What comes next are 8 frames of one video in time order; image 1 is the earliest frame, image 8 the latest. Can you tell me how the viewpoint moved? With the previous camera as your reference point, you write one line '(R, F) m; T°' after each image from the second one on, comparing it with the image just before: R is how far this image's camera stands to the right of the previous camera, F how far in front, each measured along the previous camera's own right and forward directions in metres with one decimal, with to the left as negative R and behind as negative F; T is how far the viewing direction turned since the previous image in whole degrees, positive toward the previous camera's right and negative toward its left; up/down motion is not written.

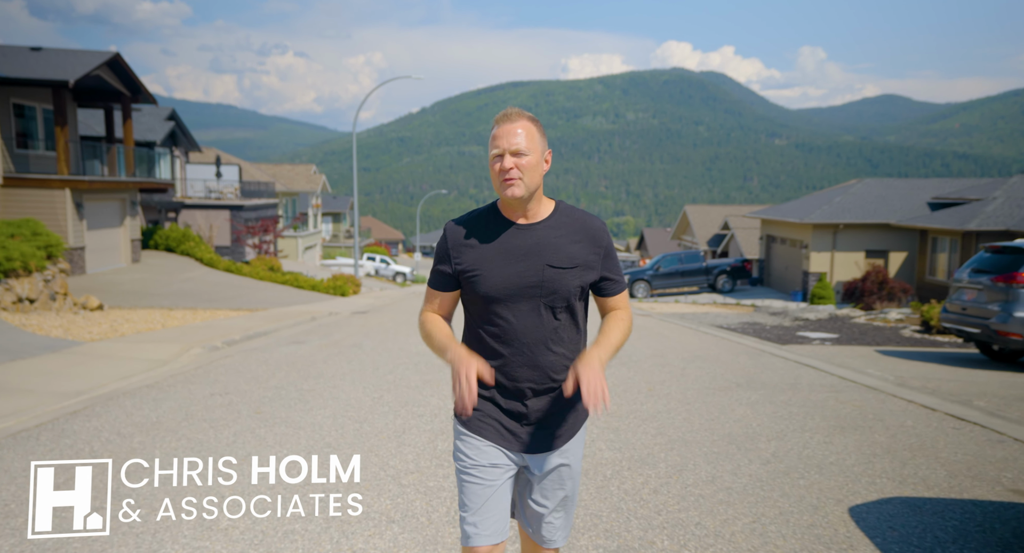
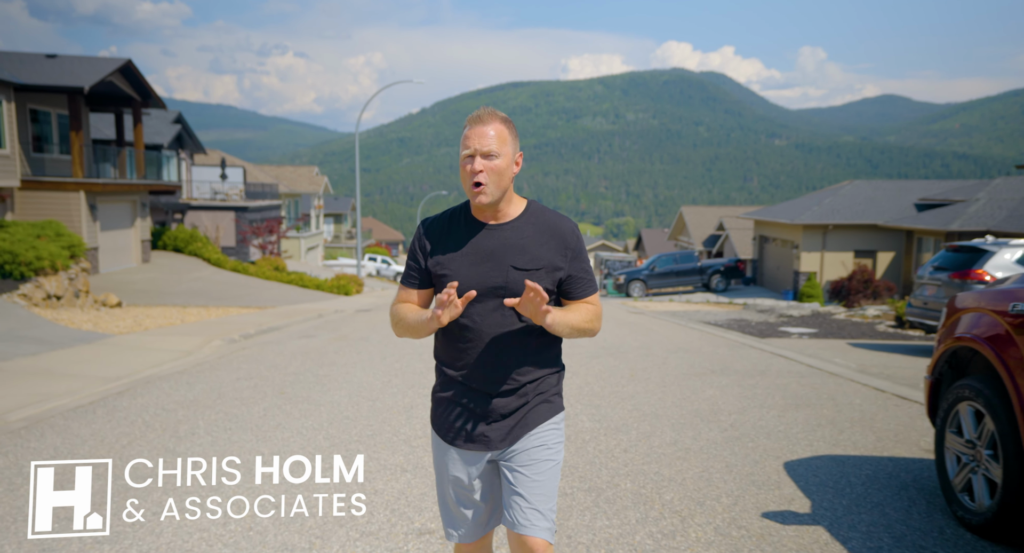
(+0.1, -0.9) m; 0°
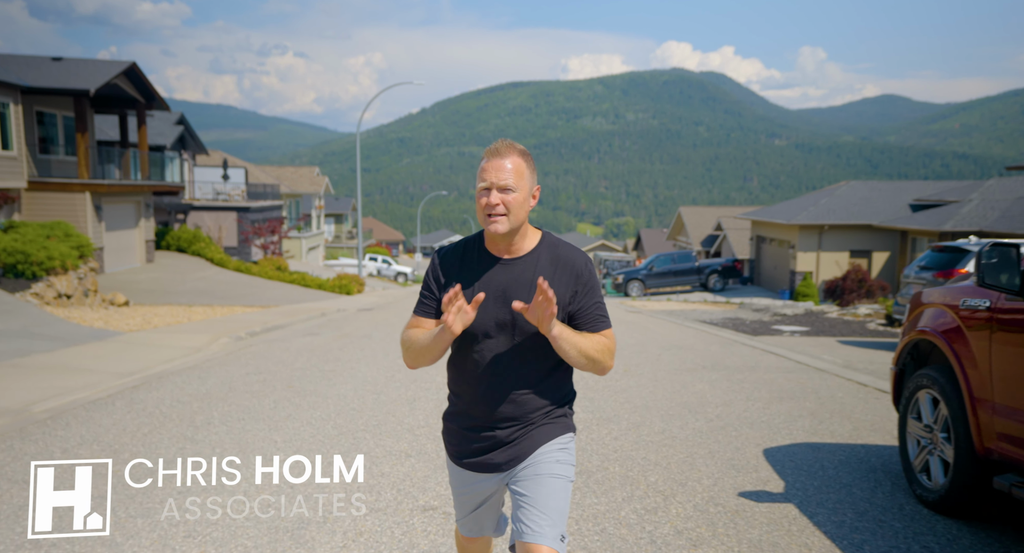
(0.0, -0.4) m; 0°
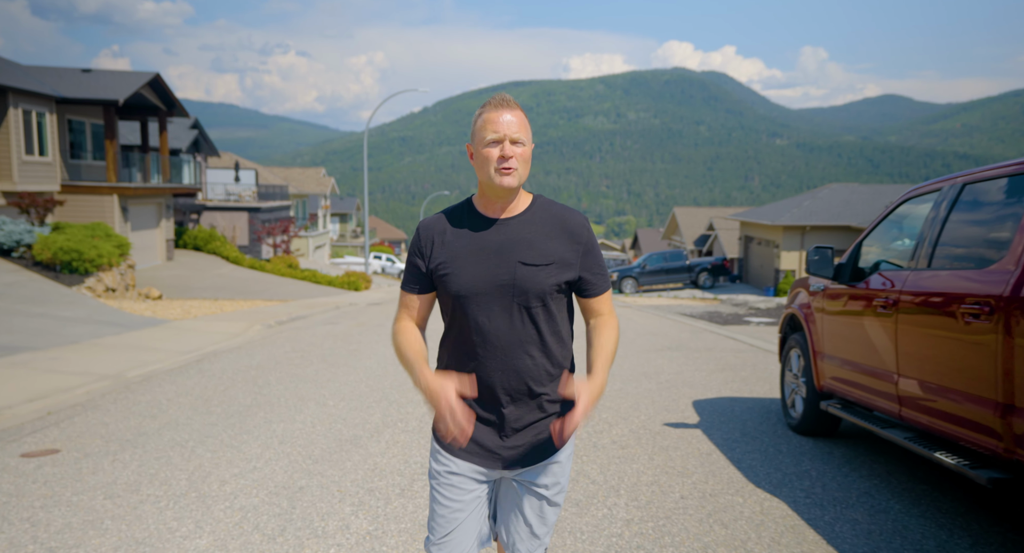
(+0.1, -1.9) m; 0°
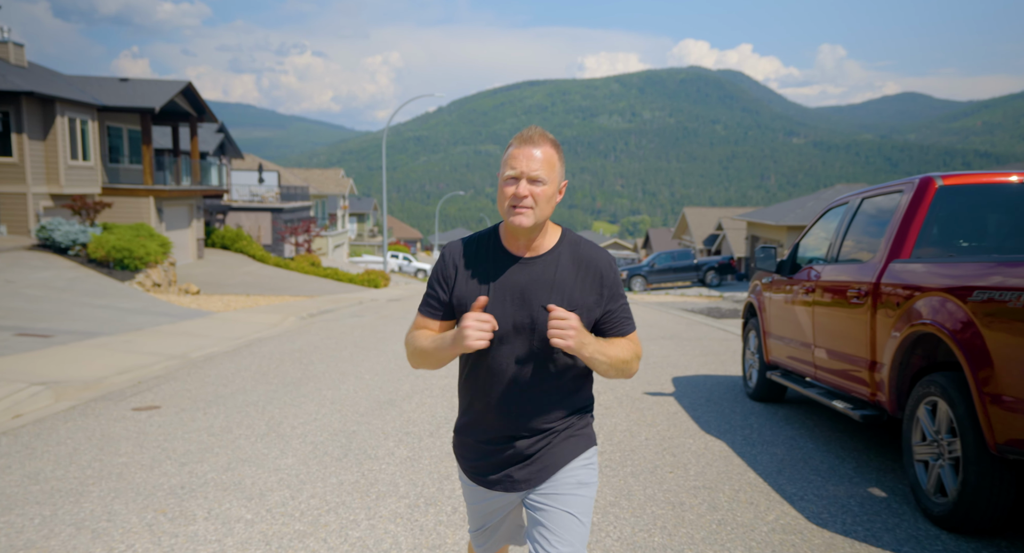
(+0.1, -1.4) m; -1°
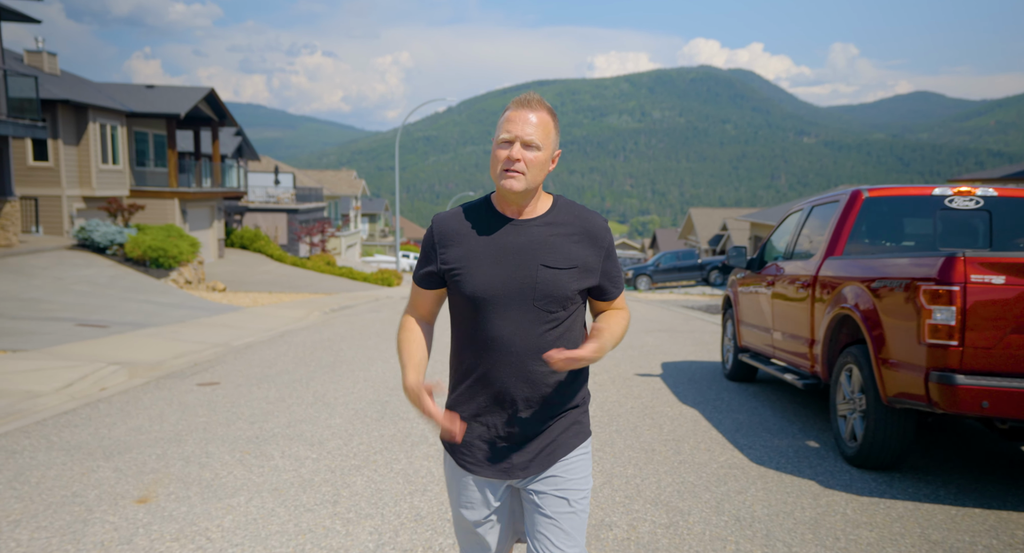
(0.0, -1.2) m; -1°
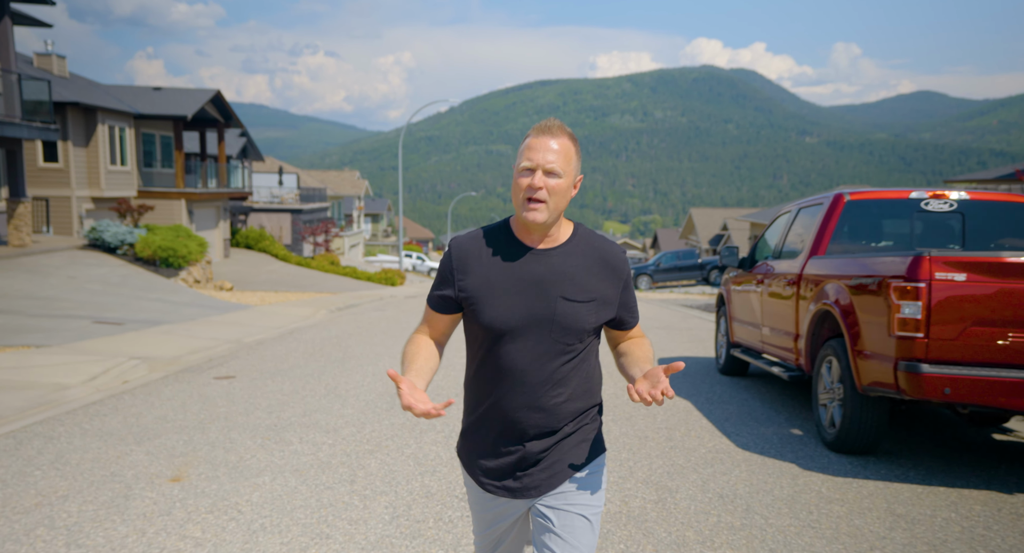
(0.0, -0.4) m; 0°
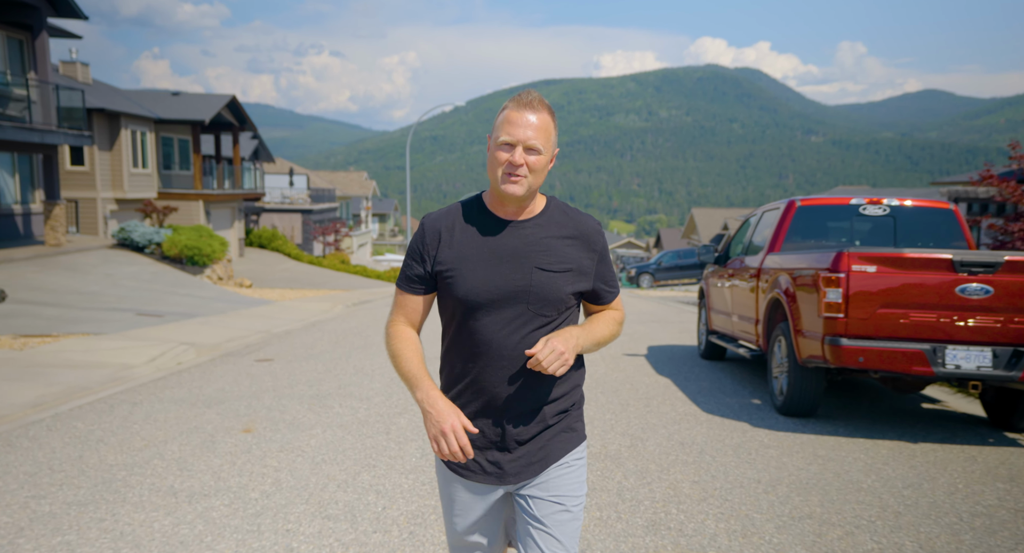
(0.0, -1.2) m; 0°
